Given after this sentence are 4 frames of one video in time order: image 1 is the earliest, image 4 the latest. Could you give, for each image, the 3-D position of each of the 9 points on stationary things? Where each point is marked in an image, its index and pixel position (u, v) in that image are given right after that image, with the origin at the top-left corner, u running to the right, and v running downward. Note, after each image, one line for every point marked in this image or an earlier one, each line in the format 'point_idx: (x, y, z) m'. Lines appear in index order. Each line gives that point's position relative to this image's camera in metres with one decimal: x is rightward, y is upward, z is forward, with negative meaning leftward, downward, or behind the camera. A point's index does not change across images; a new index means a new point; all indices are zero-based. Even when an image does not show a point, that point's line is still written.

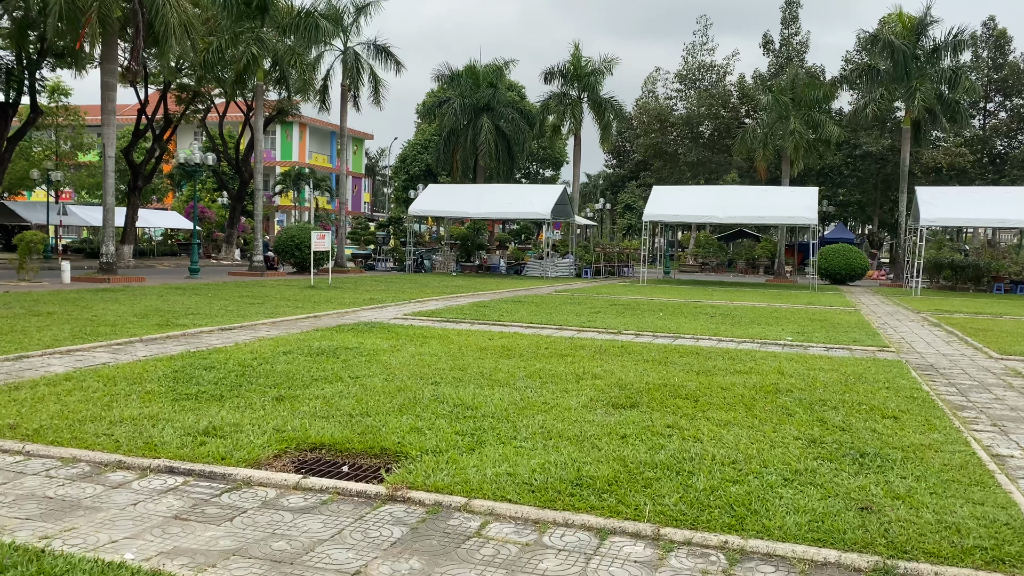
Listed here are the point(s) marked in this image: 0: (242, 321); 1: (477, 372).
0: (-3.2, -0.4, +10.0) m
1: (-0.3, -0.7, +6.6) m
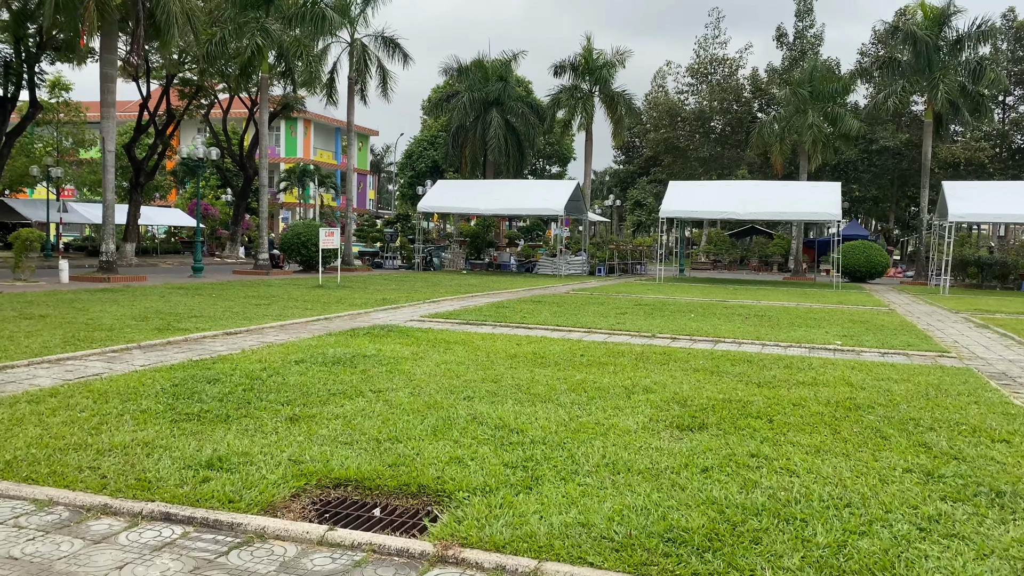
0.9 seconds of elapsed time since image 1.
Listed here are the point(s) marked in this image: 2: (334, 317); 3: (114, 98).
0: (-2.9, -0.4, +9.3) m
1: (0.0, -0.7, +5.9) m
2: (-2.3, -0.4, +10.7) m
3: (-8.9, +4.2, +18.5) m
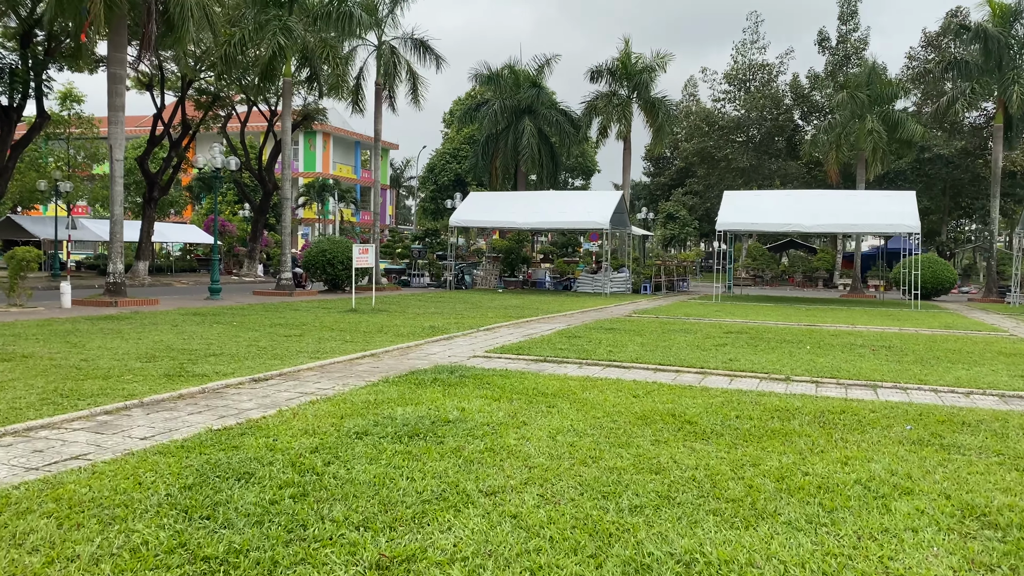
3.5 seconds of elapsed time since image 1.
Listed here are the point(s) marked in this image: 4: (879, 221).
0: (-2.1, -0.7, +7.5) m
1: (+0.8, -0.9, +4.0) m
2: (-1.4, -0.7, +8.8) m
3: (-7.9, +3.7, +16.9) m
4: (+8.8, +1.6, +19.9) m
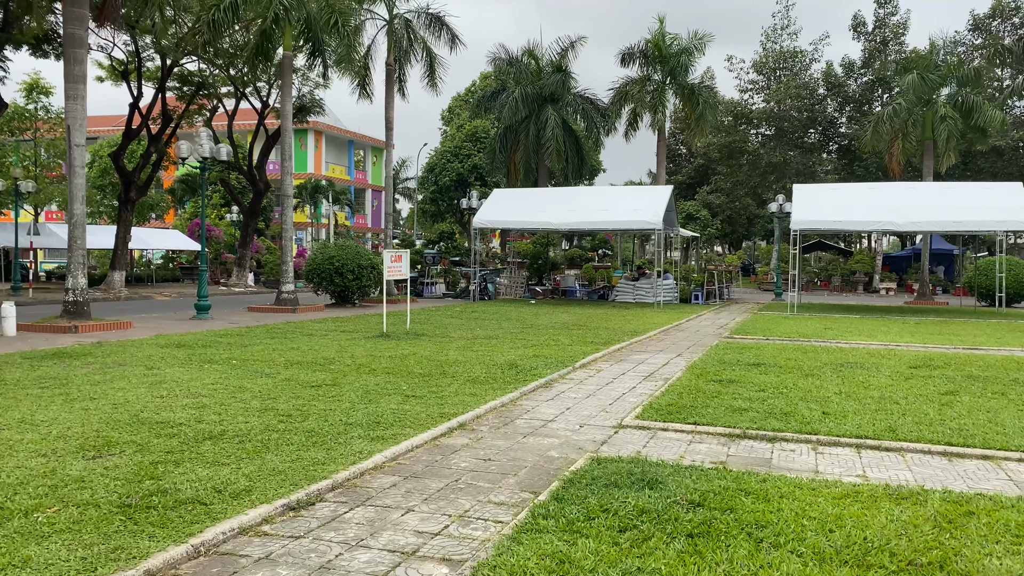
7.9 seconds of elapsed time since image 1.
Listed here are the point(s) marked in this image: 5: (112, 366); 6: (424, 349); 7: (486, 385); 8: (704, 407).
0: (-0.9, -0.9, +4.3) m
1: (+2.0, -1.1, +0.8) m
2: (-0.3, -0.9, +5.6) m
3: (-6.9, +3.4, +13.6) m
4: (+9.7, +1.4, +16.9) m
5: (-3.8, -0.7, +7.9) m
6: (-1.0, -0.7, +9.6) m
7: (-0.2, -0.8, +7.0) m
8: (+1.4, -0.9, +6.1) m
